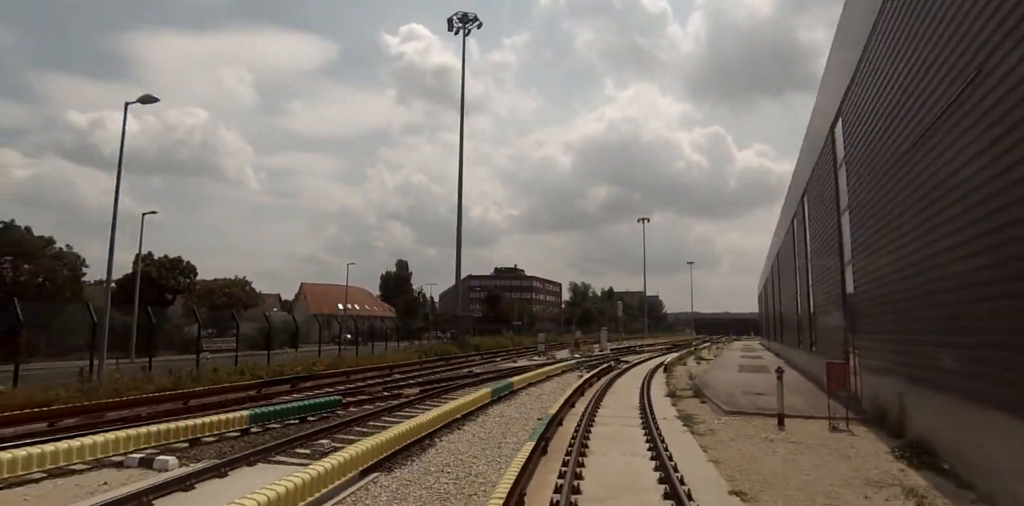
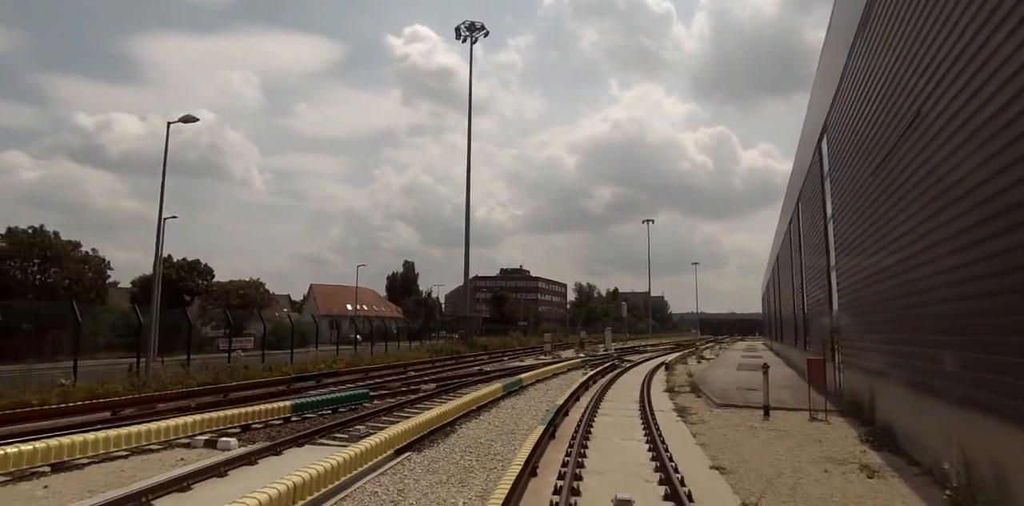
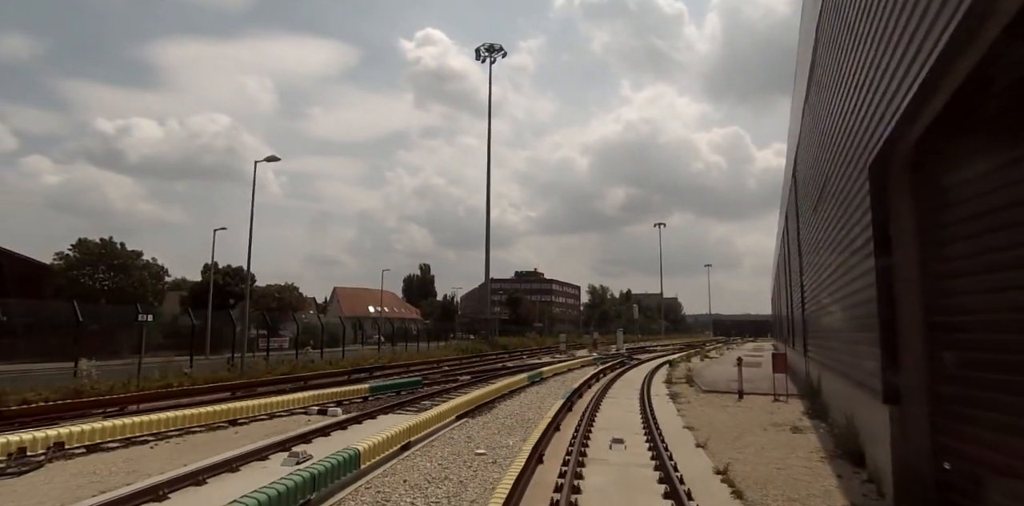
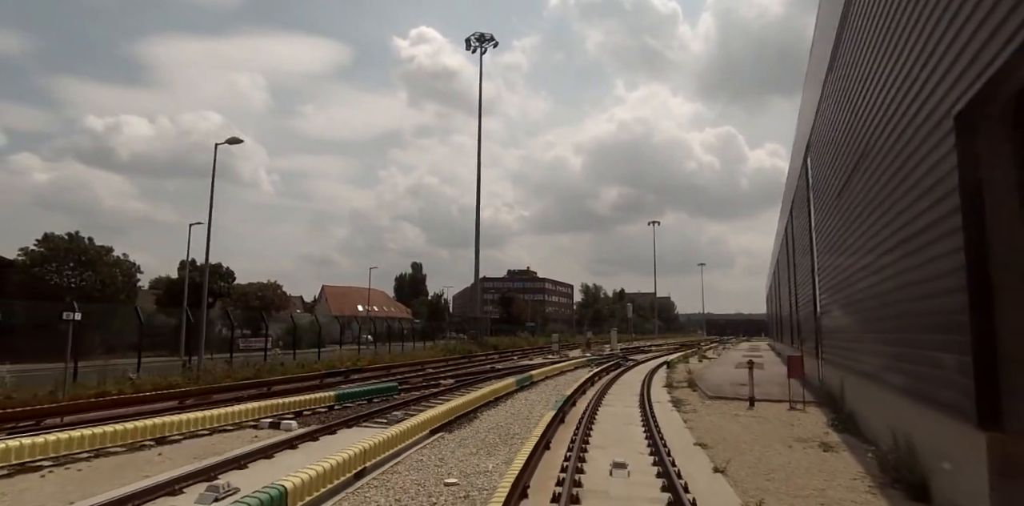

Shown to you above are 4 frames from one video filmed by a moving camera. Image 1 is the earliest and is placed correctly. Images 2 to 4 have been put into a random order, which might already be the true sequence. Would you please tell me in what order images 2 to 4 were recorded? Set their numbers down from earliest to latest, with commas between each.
2, 4, 3
